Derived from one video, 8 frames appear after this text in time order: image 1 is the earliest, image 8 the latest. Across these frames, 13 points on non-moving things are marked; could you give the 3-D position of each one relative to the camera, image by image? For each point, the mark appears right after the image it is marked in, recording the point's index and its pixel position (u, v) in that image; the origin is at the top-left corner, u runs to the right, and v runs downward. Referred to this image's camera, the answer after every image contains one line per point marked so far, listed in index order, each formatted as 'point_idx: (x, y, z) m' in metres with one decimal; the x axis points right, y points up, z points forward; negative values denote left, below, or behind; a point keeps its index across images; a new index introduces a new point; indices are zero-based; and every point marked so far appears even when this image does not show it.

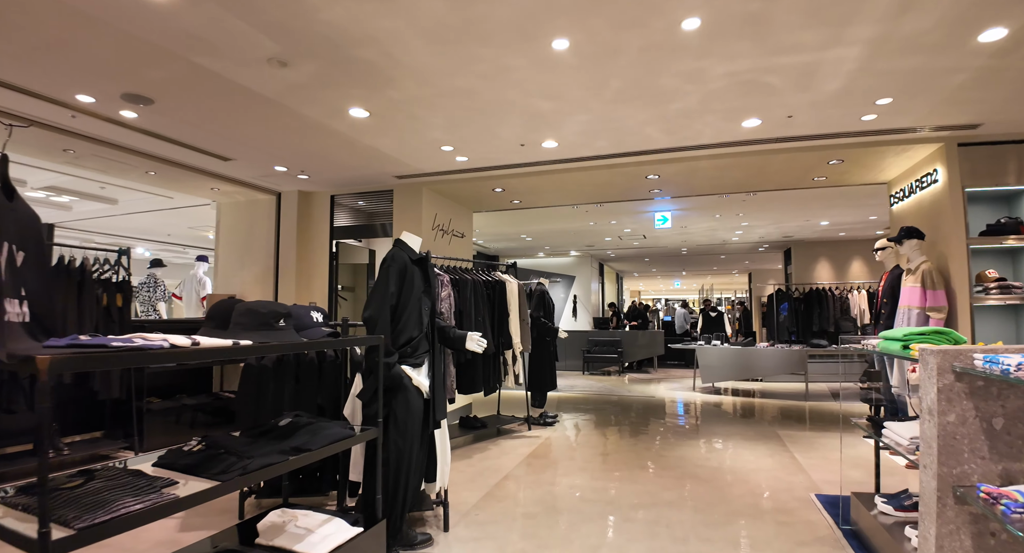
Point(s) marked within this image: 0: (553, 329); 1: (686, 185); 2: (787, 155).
0: (+0.5, -0.6, +5.9) m
1: (+1.9, +1.0, +5.8) m
2: (+2.5, +1.1, +4.9) m
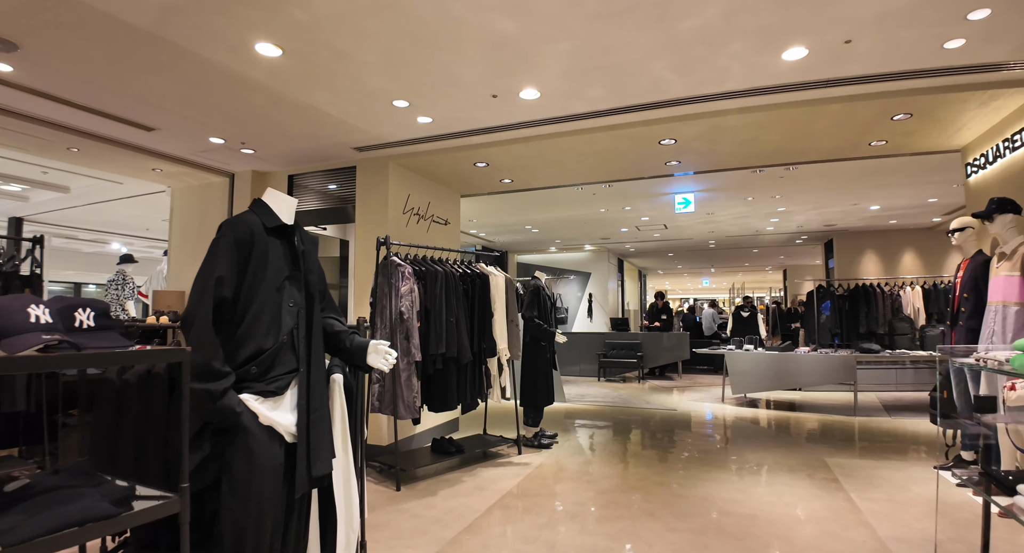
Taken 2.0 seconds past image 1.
0: (+0.4, -0.5, +4.9) m
1: (+1.8, +1.1, +4.8) m
2: (+2.3, +1.2, +3.8) m
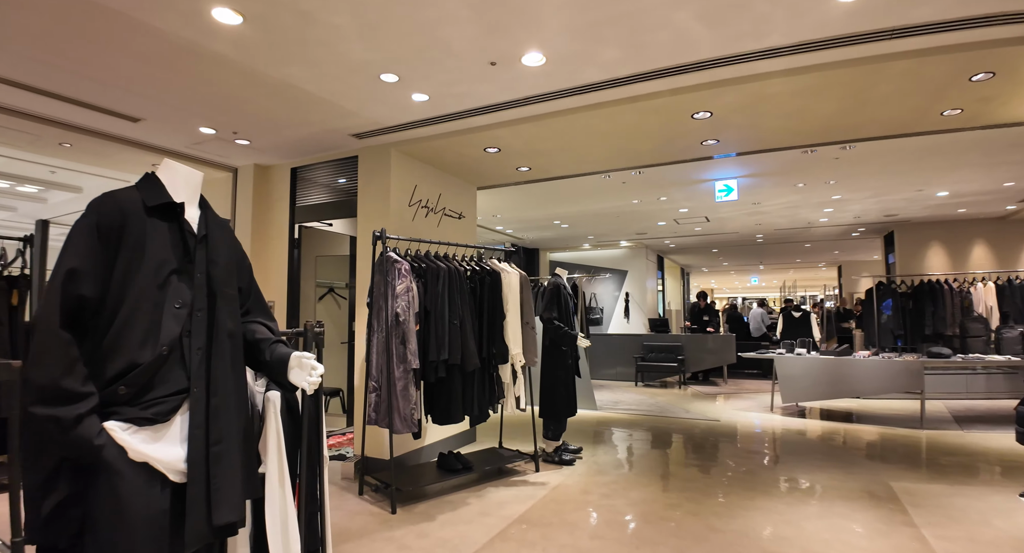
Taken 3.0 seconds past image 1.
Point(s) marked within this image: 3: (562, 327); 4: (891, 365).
0: (+0.5, -0.5, +4.4) m
1: (+1.9, +1.2, +4.2) m
2: (+2.4, +1.3, +3.1) m
3: (+0.4, -0.4, +4.4) m
4: (+4.6, -1.1, +6.4) m
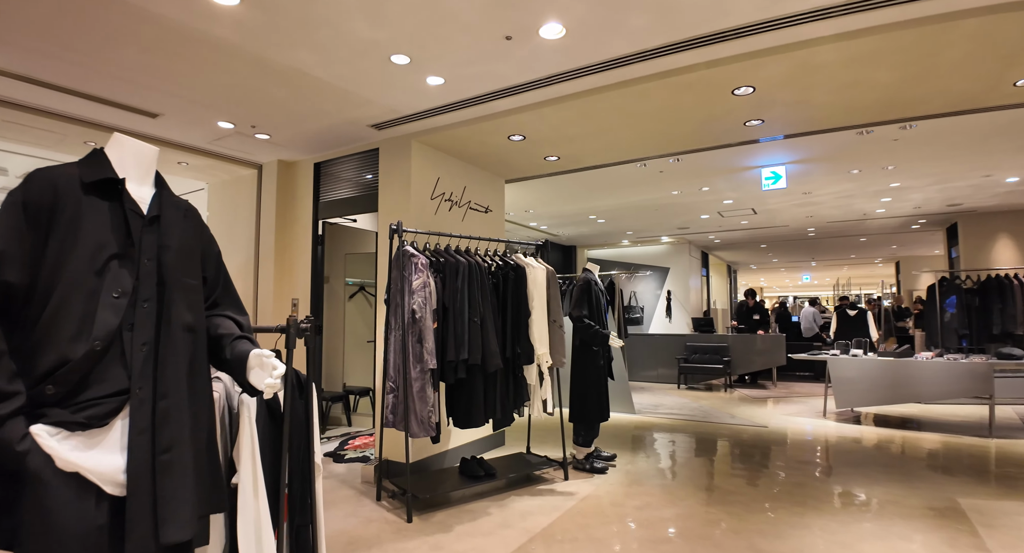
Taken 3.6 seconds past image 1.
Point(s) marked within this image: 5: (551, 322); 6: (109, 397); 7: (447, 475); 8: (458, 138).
0: (+0.7, -0.5, +4.1) m
1: (+2.1, +1.2, +3.8) m
2: (+2.5, +1.3, +2.7) m
3: (+0.6, -0.4, +4.1) m
4: (+5.0, -1.0, +5.7) m
5: (+0.3, -0.3, +3.9) m
6: (-0.9, -0.3, +1.2) m
7: (-0.5, -1.4, +3.7) m
8: (-0.4, +1.1, +4.0) m
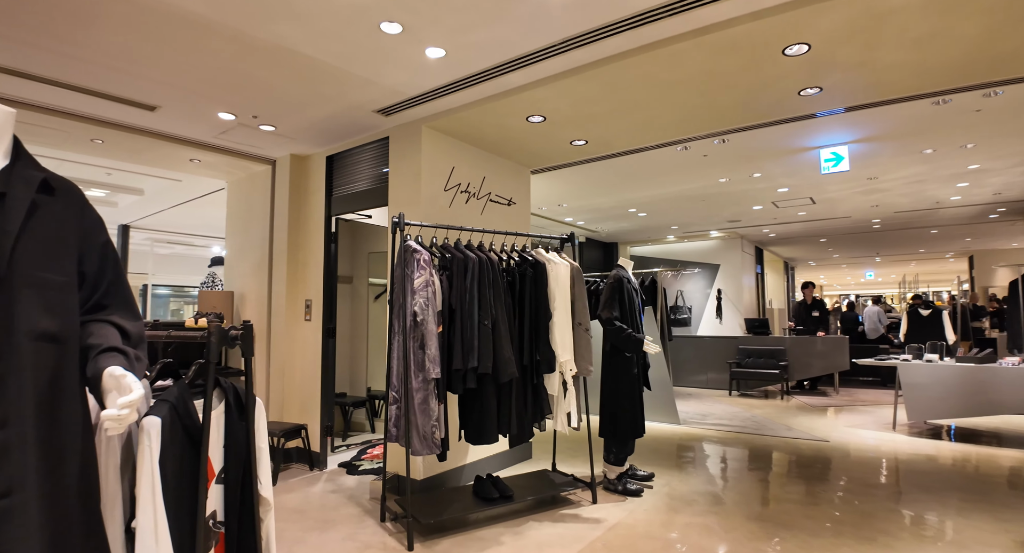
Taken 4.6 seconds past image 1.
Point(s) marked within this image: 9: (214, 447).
0: (+0.9, -0.4, +3.6) m
1: (+2.2, +1.2, +3.2) m
2: (+2.5, +1.4, +2.1) m
3: (+0.8, -0.4, +3.6) m
4: (+5.2, -0.9, +4.9) m
5: (+0.4, -0.3, +3.5) m
6: (-1.0, -0.3, +0.9) m
7: (-0.3, -1.4, +3.3) m
8: (-0.3, +1.1, +3.6) m
9: (-0.9, -0.5, +1.6) m
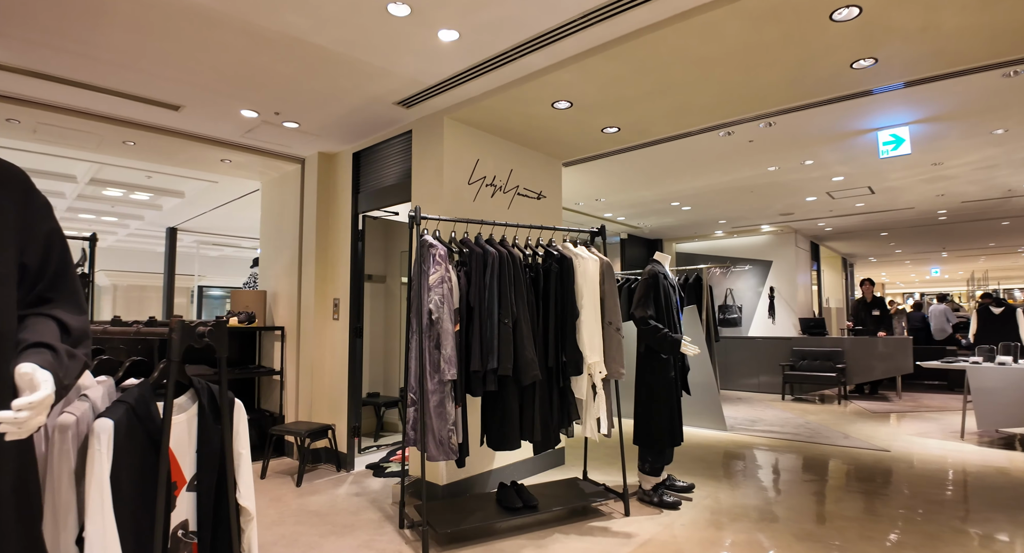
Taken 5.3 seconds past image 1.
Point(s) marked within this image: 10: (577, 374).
0: (+1.0, -0.4, +3.3) m
1: (+2.3, +1.3, +2.8) m
2: (+2.5, +1.4, +1.7) m
3: (+0.9, -0.3, +3.4) m
4: (+5.5, -0.9, +4.2) m
5: (+0.6, -0.3, +3.2) m
6: (-1.1, -0.3, +0.8) m
7: (-0.2, -1.3, +3.1) m
8: (-0.1, +1.1, +3.5) m
9: (-0.9, -0.5, +1.5) m
10: (+0.4, -0.6, +3.1) m
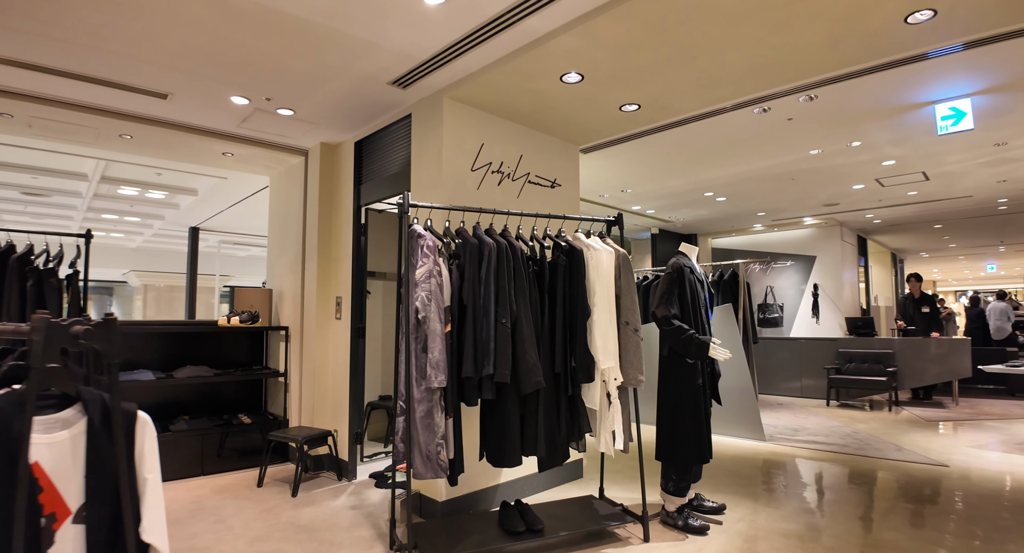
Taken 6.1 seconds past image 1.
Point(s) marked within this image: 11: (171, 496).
0: (+1.1, -0.4, +2.9) m
1: (+2.3, +1.3, +2.3) m
2: (+2.4, +1.4, +1.2) m
3: (+1.0, -0.3, +3.0) m
4: (+5.6, -0.8, +3.5) m
5: (+0.6, -0.3, +2.9) m
6: (-1.2, -0.2, +0.5) m
7: (-0.2, -1.3, +2.8) m
8: (-0.1, +1.1, +3.1) m
9: (-1.0, -0.5, +1.2) m
10: (+0.4, -0.5, +2.7) m
11: (-2.4, -1.5, +3.7) m
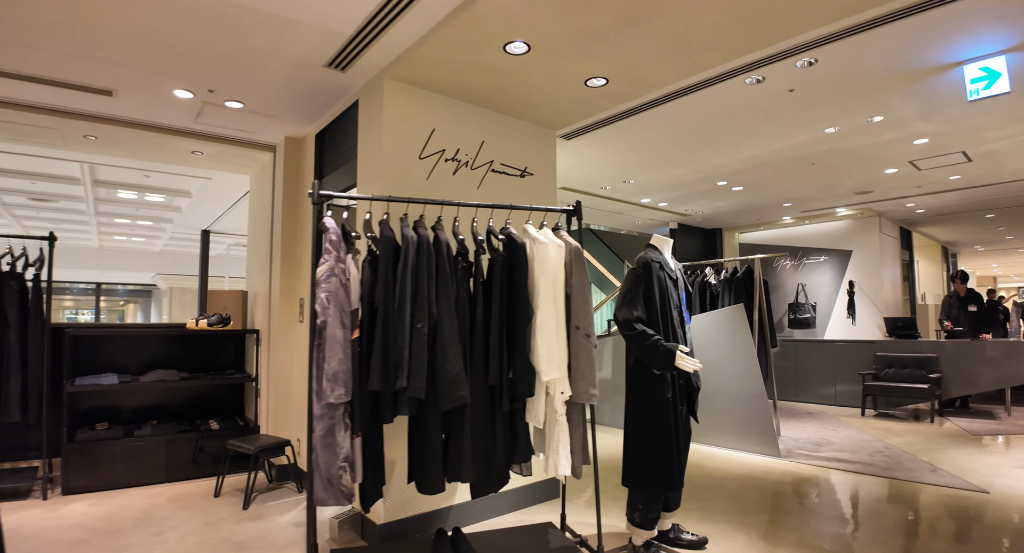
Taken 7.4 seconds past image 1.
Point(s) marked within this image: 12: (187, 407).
0: (+0.8, -0.3, +2.5) m
1: (+1.9, +1.4, +1.8) m
2: (+1.9, +1.5, +0.7) m
3: (+0.7, -0.3, +2.6) m
4: (+5.3, -0.8, +2.7) m
5: (+0.3, -0.2, +2.5) m
6: (-1.7, -0.2, +0.3) m
7: (-0.5, -1.3, +2.5) m
8: (-0.4, +1.1, +2.8) m
9: (-1.4, -0.5, +1.0) m
10: (+0.1, -0.5, +2.3) m
11: (-2.6, -1.5, +3.5) m
12: (-2.8, -1.1, +4.6) m
